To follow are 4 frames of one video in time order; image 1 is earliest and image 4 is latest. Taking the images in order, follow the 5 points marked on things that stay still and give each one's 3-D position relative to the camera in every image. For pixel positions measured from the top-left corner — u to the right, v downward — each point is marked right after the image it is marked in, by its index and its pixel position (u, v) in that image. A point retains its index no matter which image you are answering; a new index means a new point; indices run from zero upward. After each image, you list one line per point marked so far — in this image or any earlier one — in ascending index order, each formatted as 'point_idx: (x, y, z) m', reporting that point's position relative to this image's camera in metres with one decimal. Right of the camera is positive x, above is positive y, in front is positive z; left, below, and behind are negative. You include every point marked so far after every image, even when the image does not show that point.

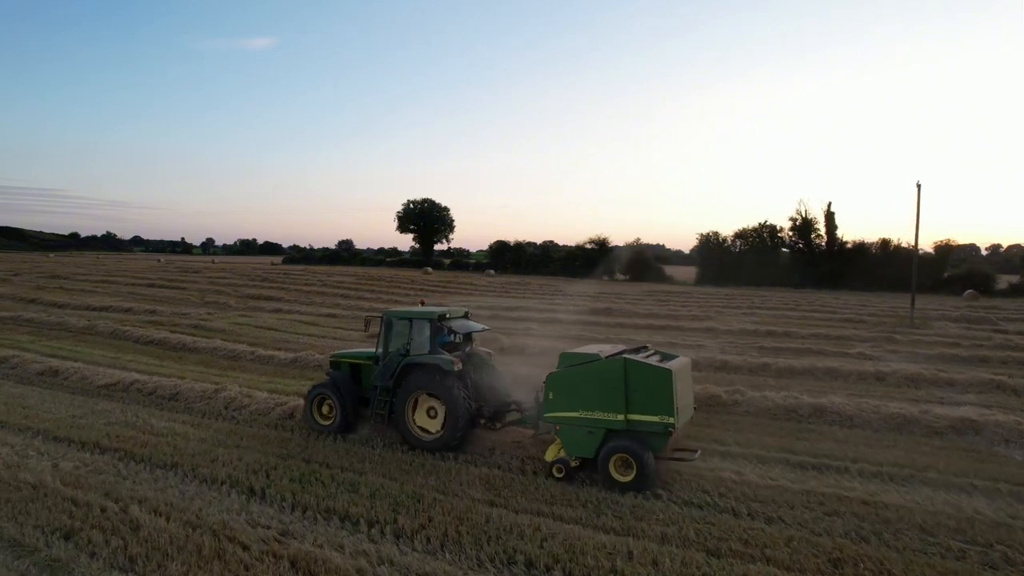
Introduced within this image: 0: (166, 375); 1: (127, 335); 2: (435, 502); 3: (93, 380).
0: (-6.3, -1.6, +12.0) m
1: (-9.8, -1.2, +16.8) m
2: (-0.7, -1.8, +5.7) m
3: (-7.0, -1.6, +11.0) m
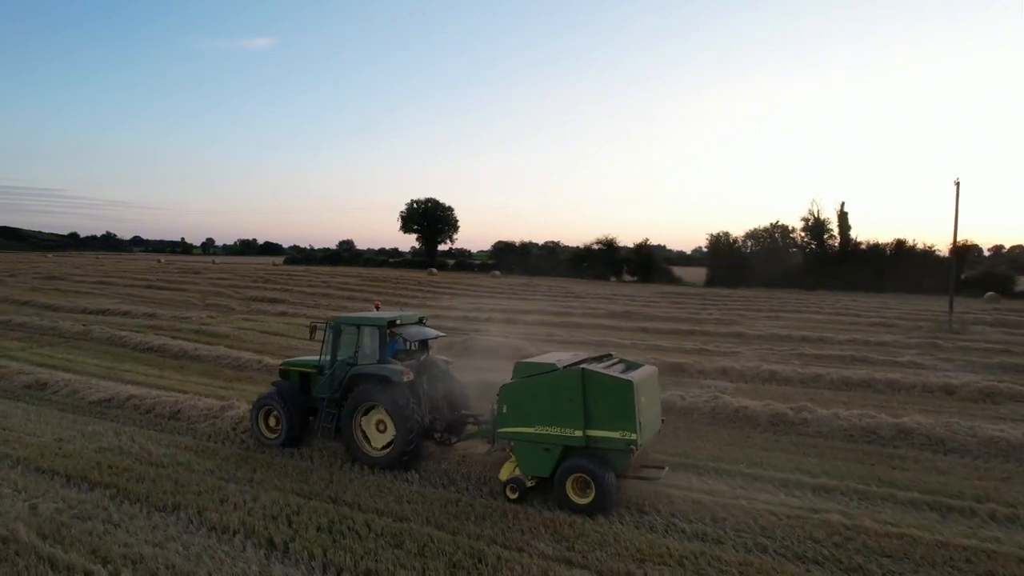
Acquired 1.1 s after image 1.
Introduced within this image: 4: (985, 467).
0: (-5.8, -1.7, +11.0) m
1: (-9.2, -1.3, +15.7) m
2: (-0.1, -1.9, +4.6) m
3: (-6.5, -1.6, +10.0) m
4: (+5.1, -1.9, +7.1) m
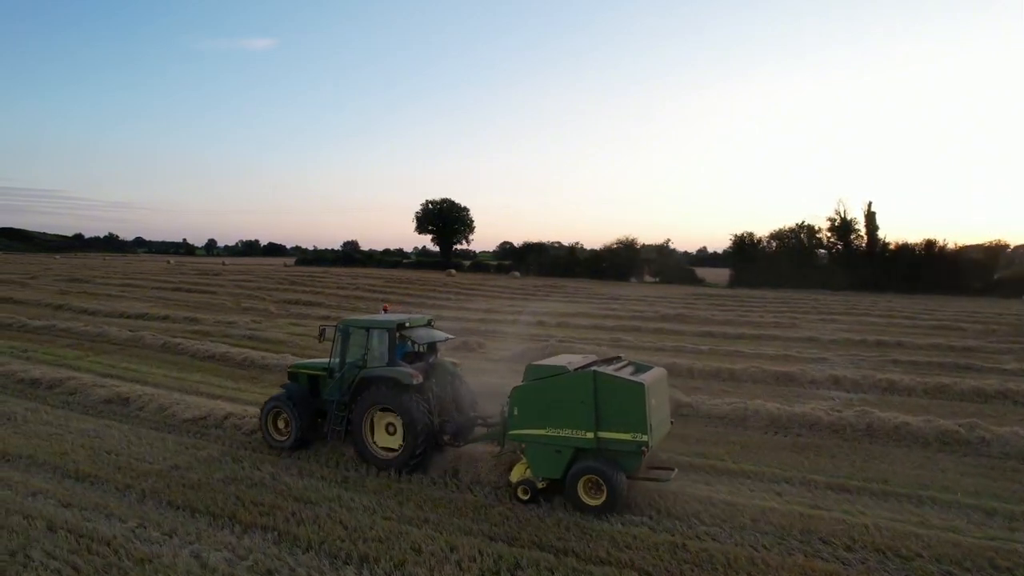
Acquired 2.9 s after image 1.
0: (-3.9, -1.7, +10.1) m
1: (-7.4, -1.3, +14.8) m
2: (+1.7, -2.0, +3.7) m
3: (-4.6, -1.7, +9.1) m
4: (+6.9, -2.0, +6.3) m
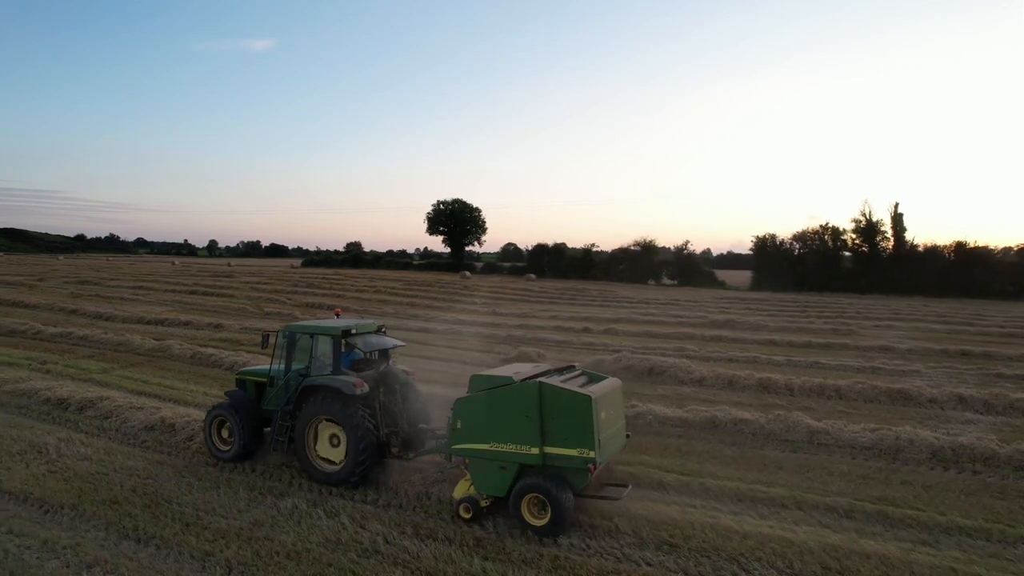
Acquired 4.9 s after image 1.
0: (-4.0, -1.8, +9.4) m
1: (-7.4, -1.4, +14.3) m
2: (+1.5, -2.0, +2.9) m
3: (-4.7, -1.7, +8.5) m
4: (+6.7, -2.0, +5.3) m
